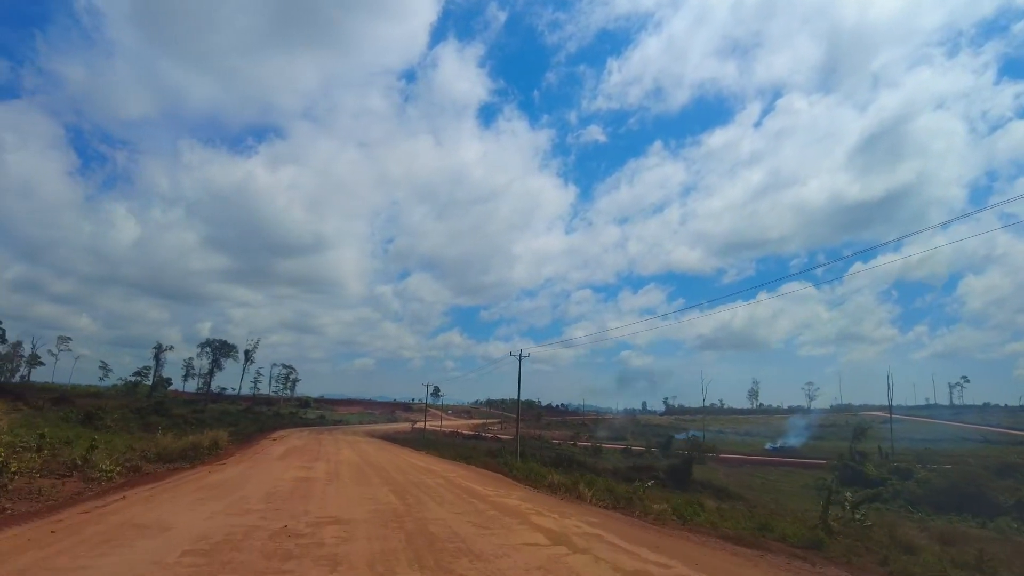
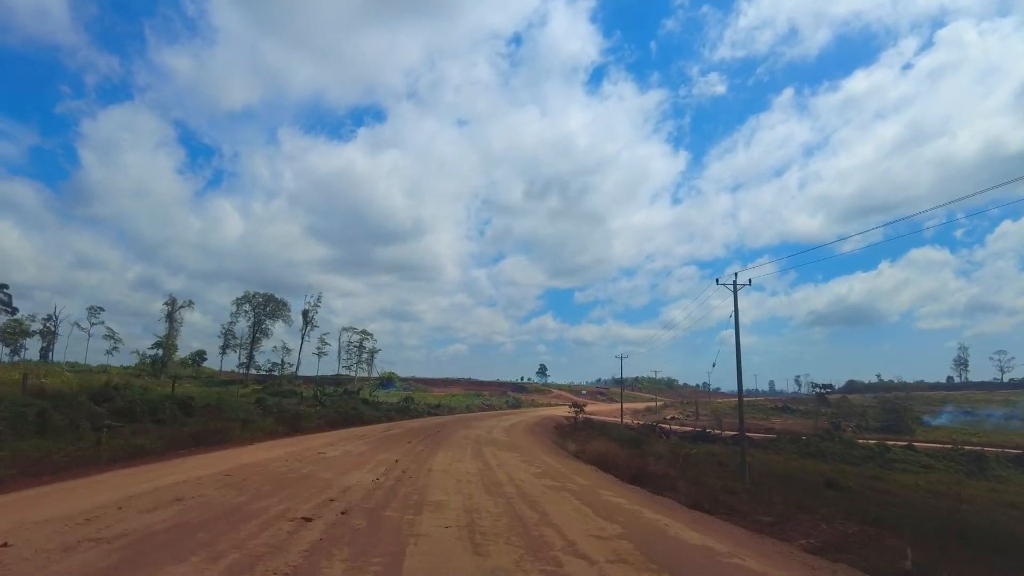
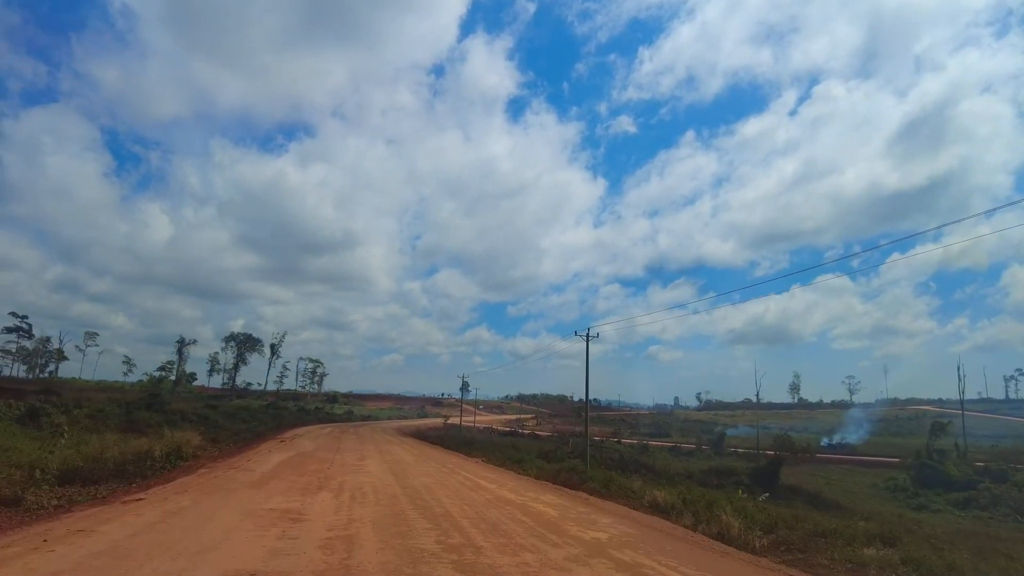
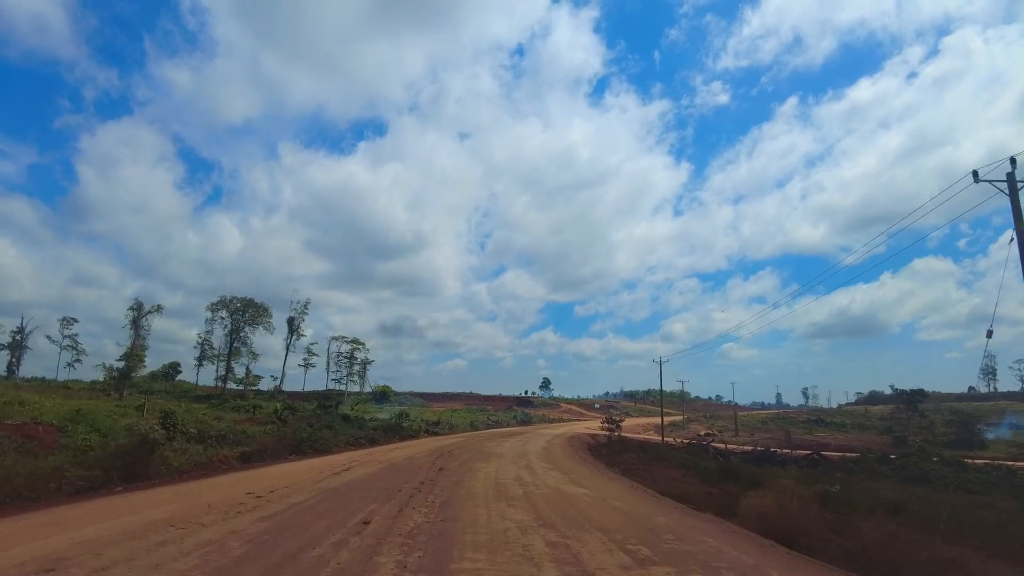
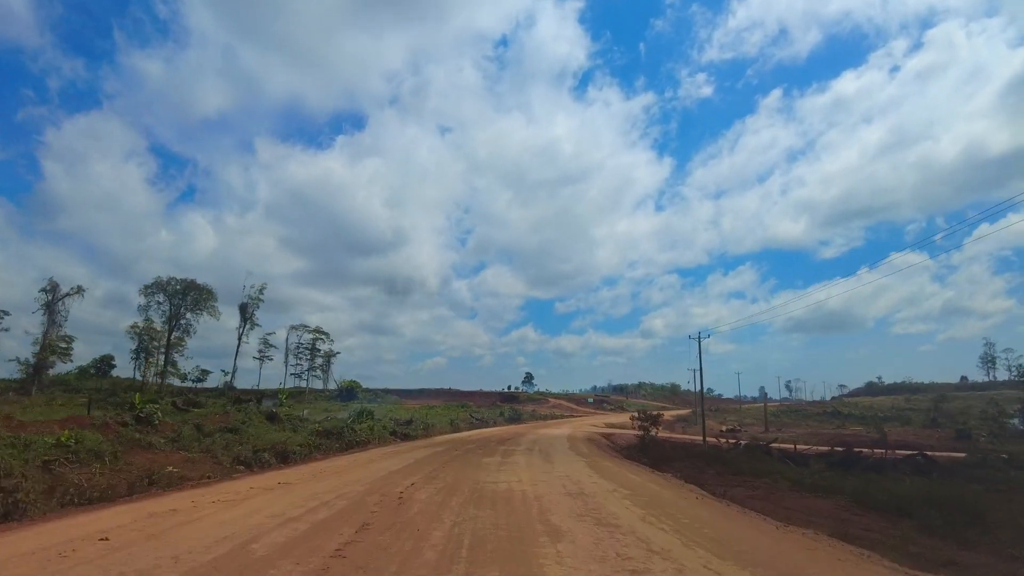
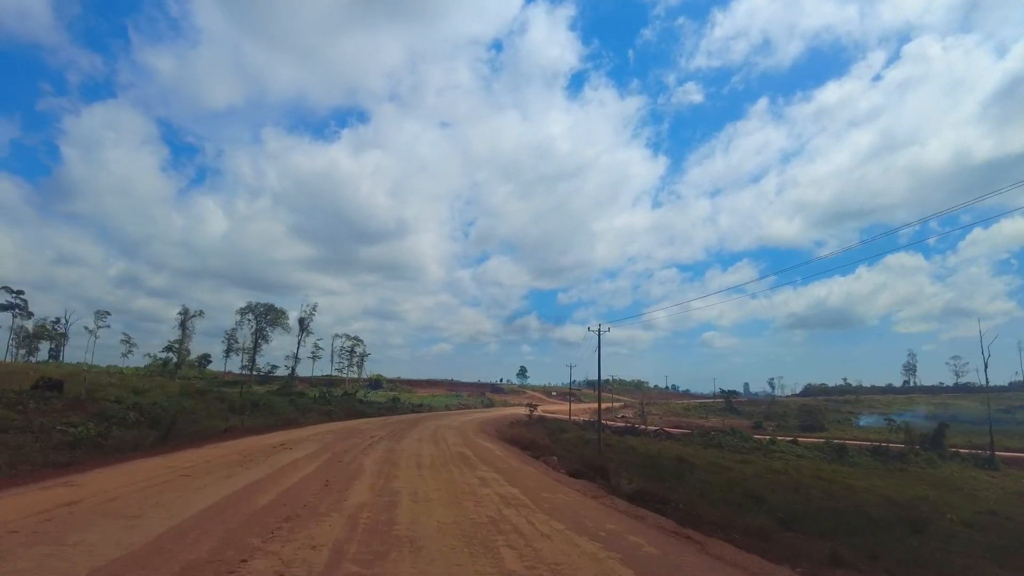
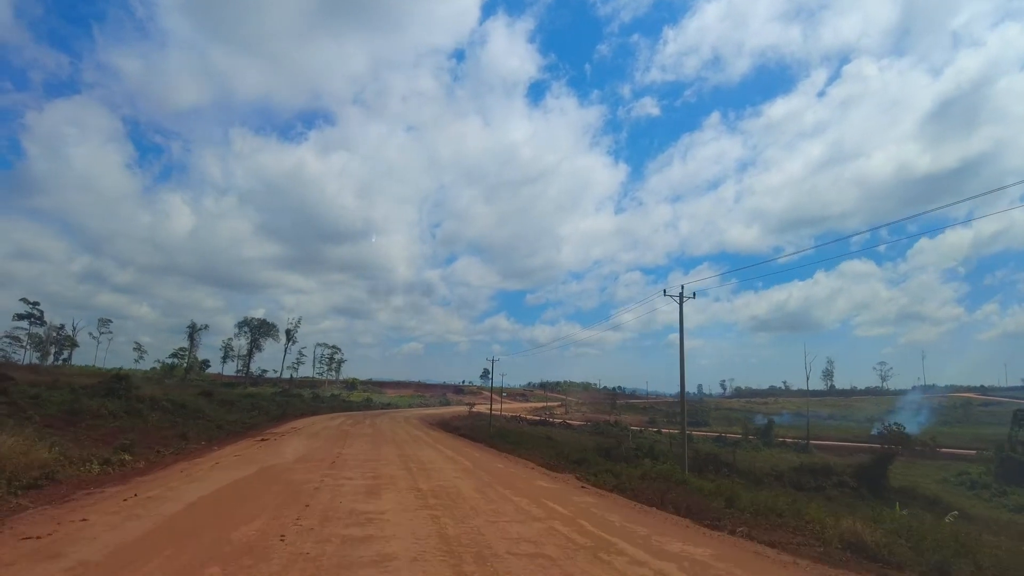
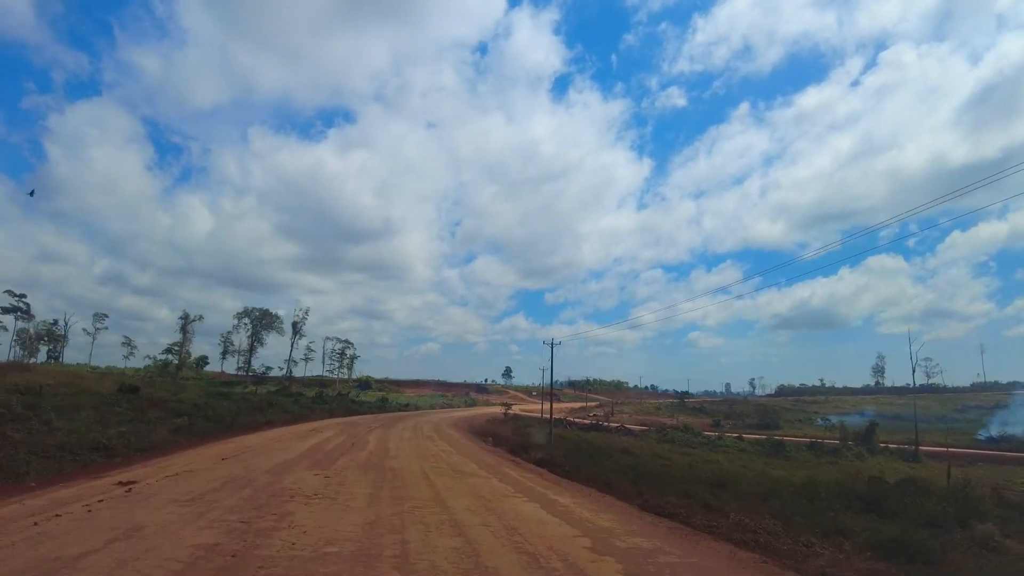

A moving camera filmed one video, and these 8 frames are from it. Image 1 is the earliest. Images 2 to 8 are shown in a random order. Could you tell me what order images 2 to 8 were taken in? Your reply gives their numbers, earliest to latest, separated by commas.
3, 7, 8, 6, 2, 4, 5
